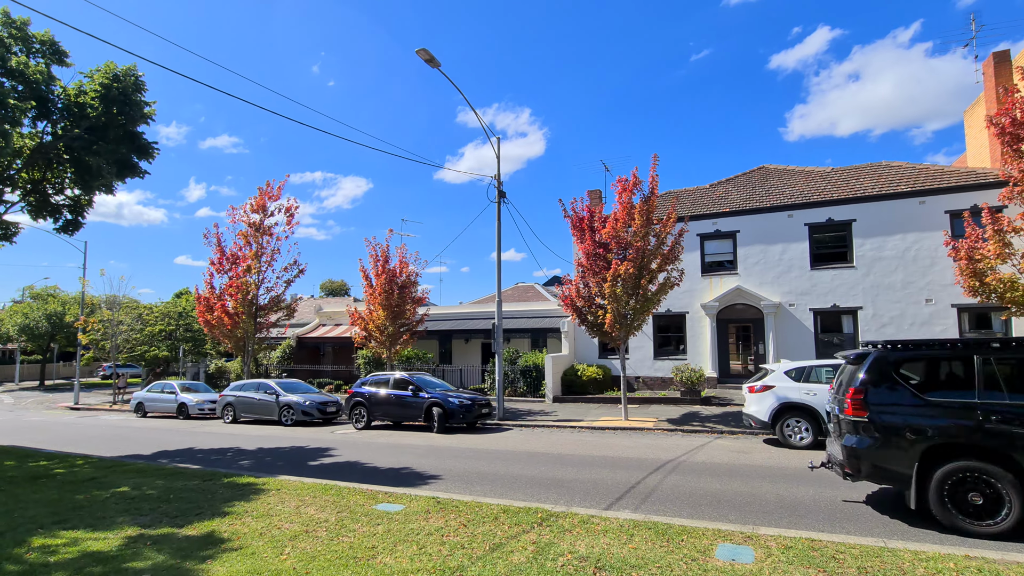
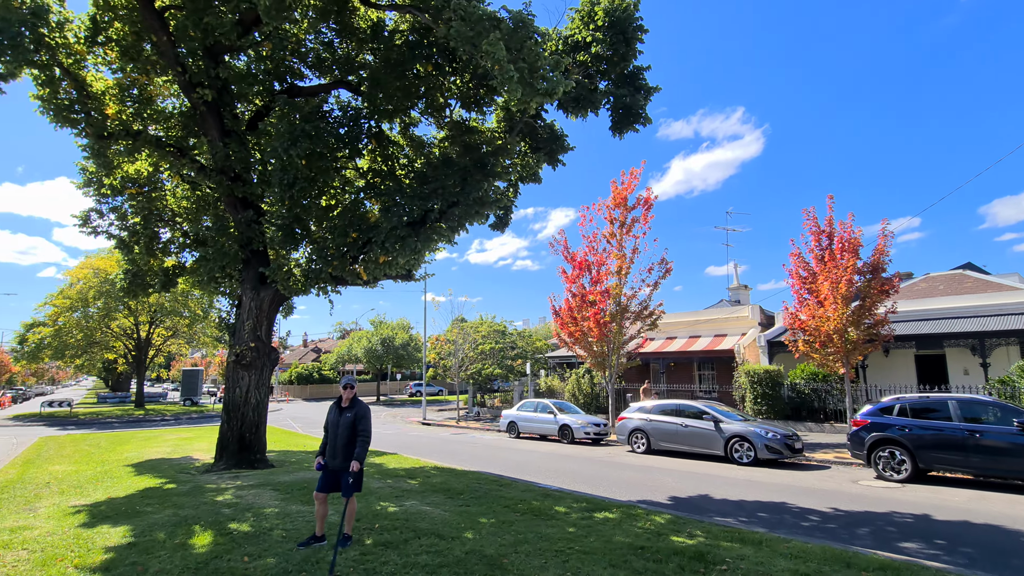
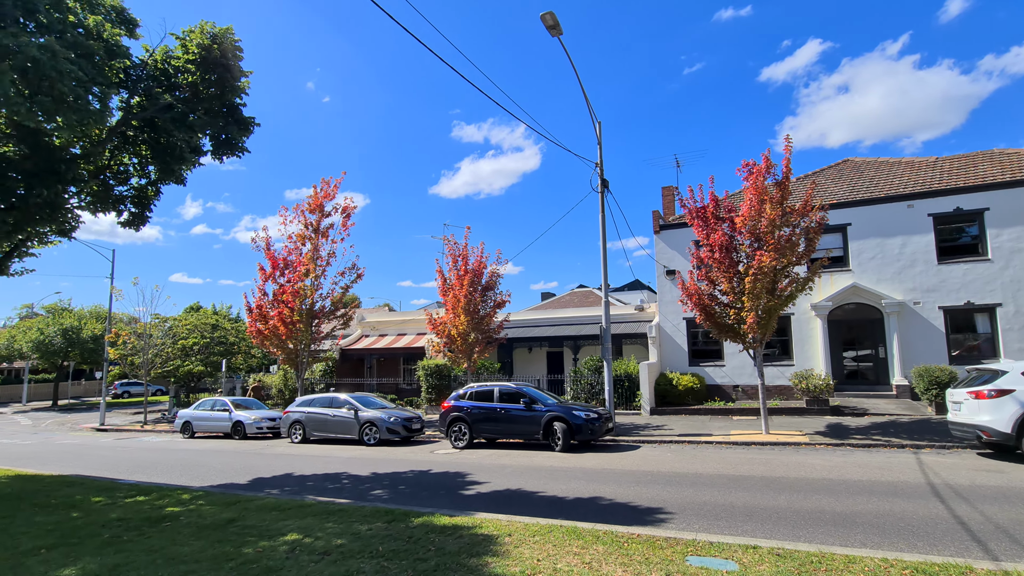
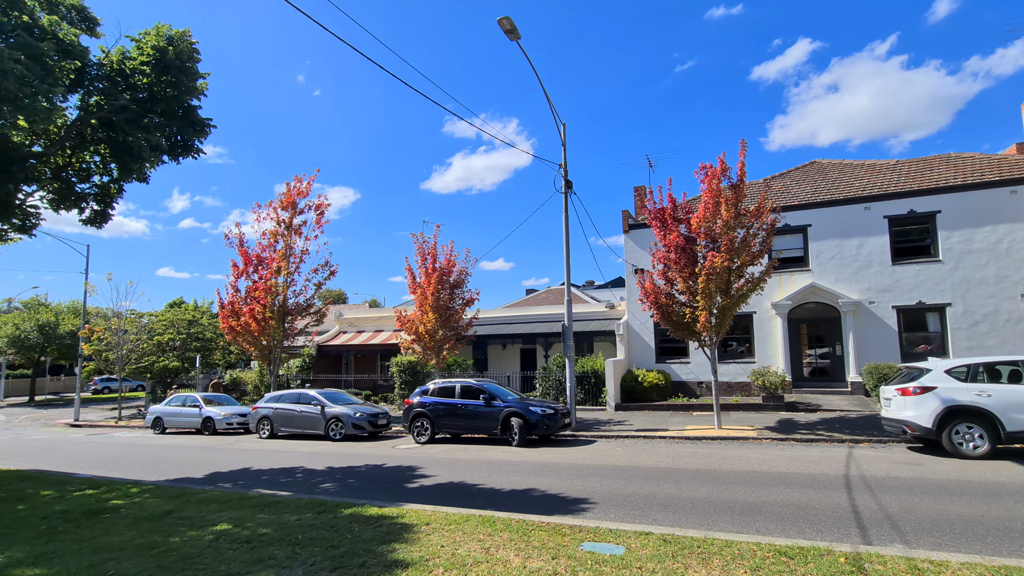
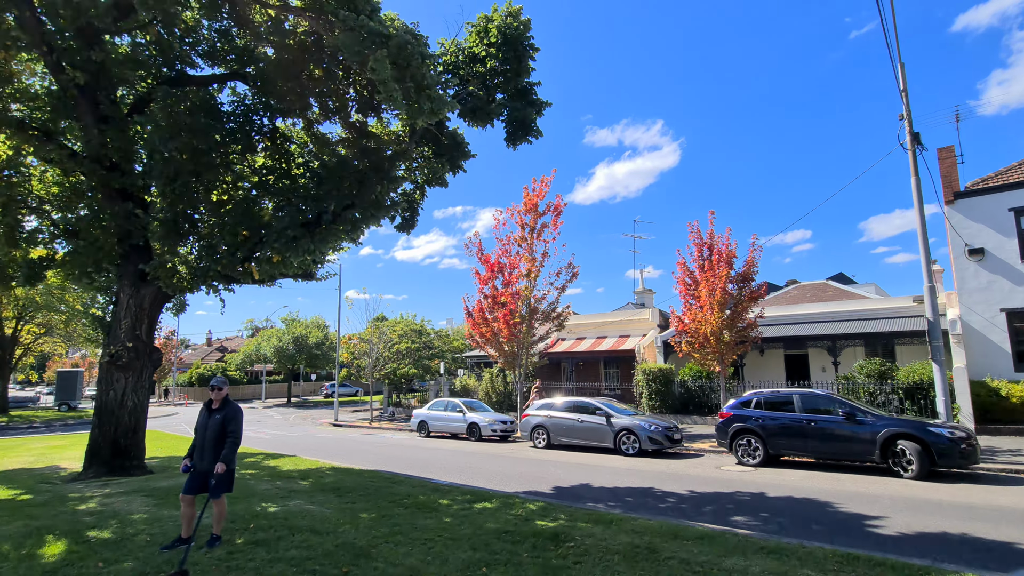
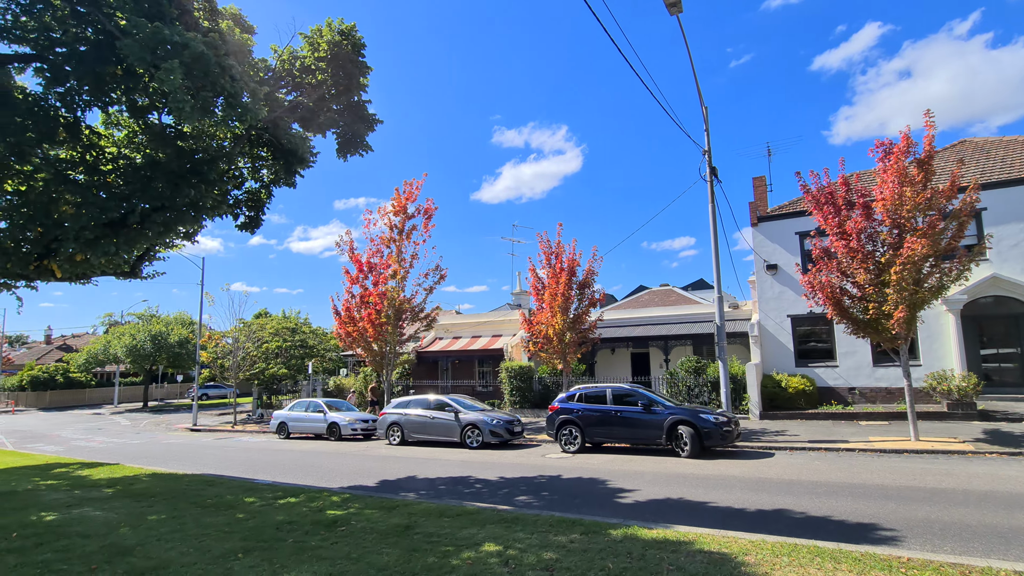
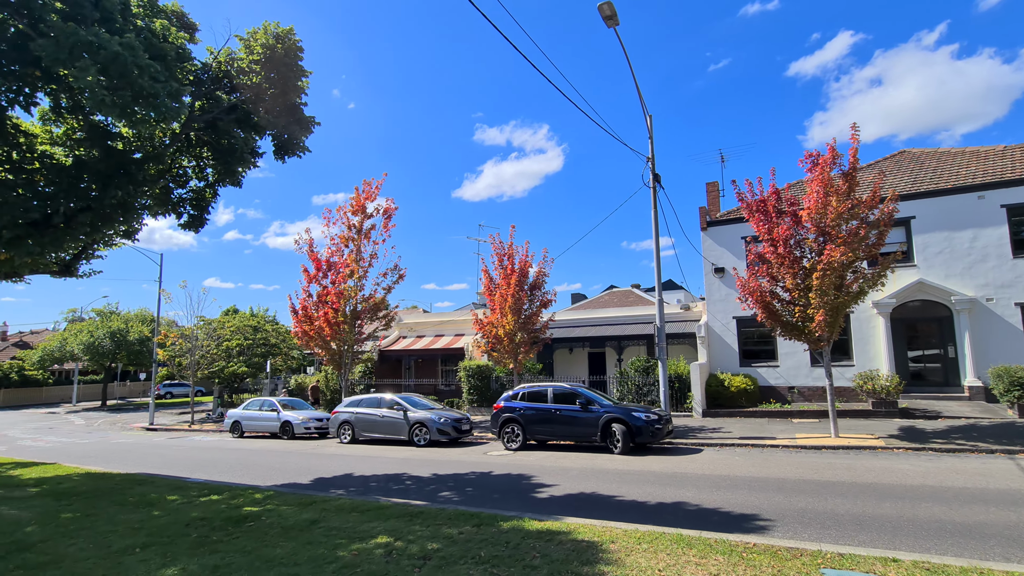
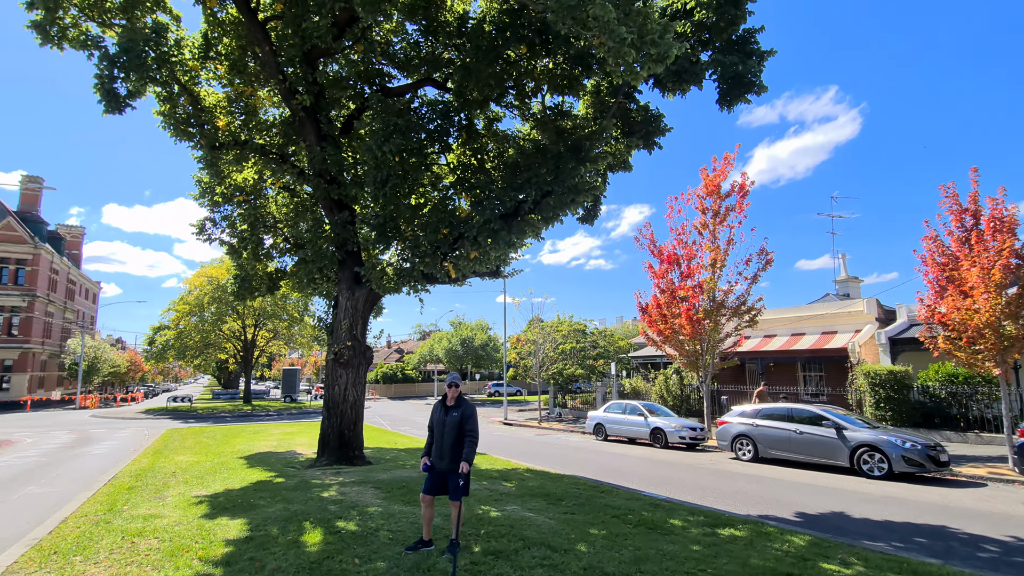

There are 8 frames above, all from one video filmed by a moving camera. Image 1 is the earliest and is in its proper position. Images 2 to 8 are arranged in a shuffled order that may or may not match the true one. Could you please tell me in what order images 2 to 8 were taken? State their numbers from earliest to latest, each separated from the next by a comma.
4, 3, 7, 6, 5, 2, 8
